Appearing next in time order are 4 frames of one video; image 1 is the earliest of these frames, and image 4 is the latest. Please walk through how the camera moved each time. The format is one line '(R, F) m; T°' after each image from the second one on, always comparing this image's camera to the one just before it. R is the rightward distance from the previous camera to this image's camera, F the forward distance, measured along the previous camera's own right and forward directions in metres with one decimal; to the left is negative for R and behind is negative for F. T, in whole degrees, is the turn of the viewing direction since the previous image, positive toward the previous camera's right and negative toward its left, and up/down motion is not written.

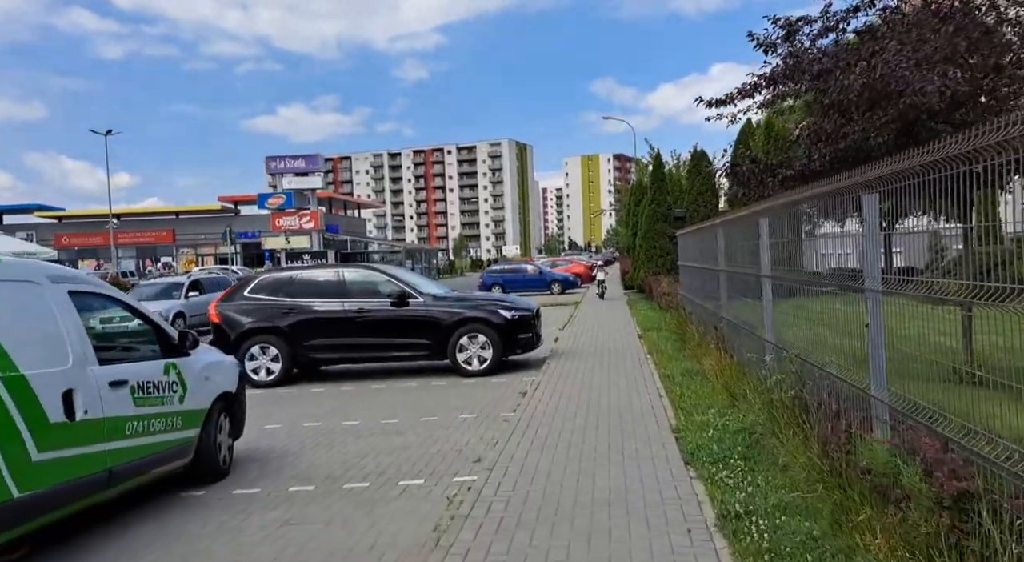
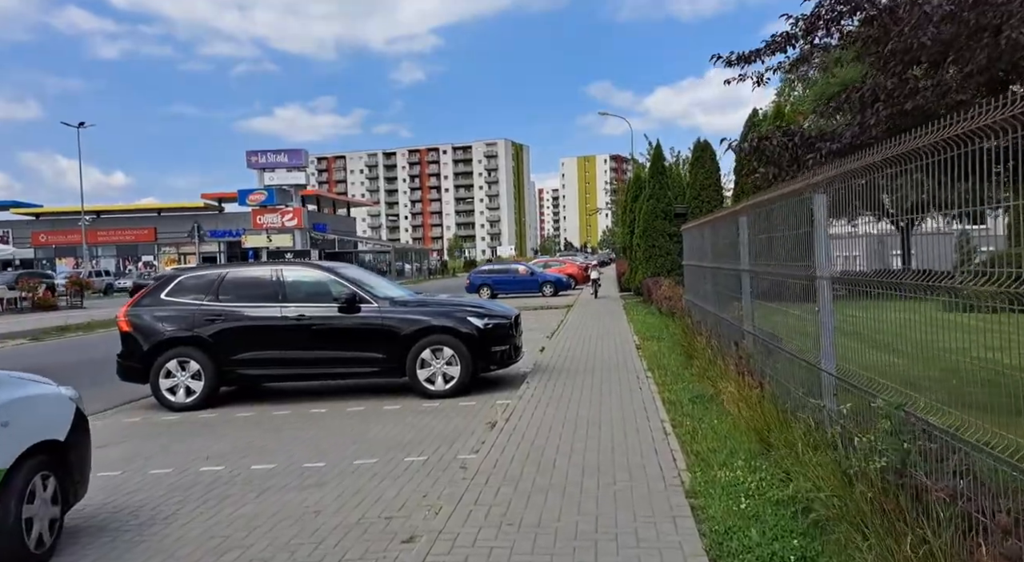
(+0.3, +2.1) m; 0°
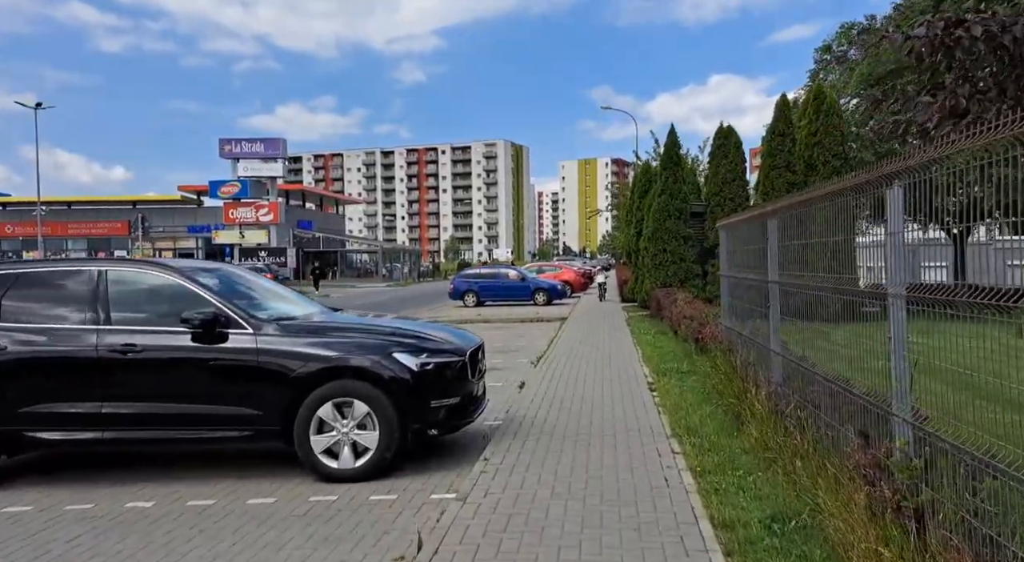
(+0.4, +3.6) m; 0°
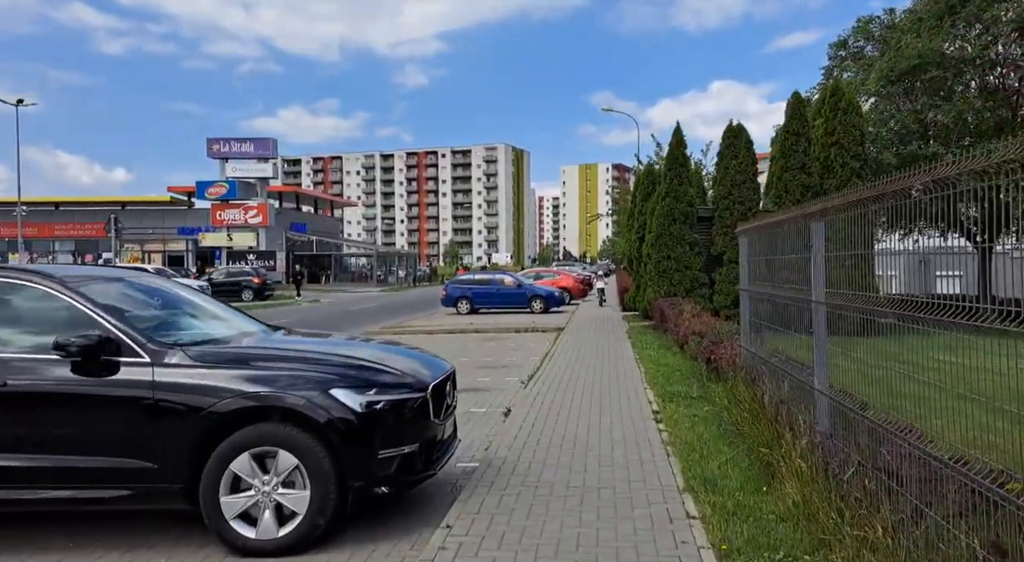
(+0.2, +1.4) m; 0°
